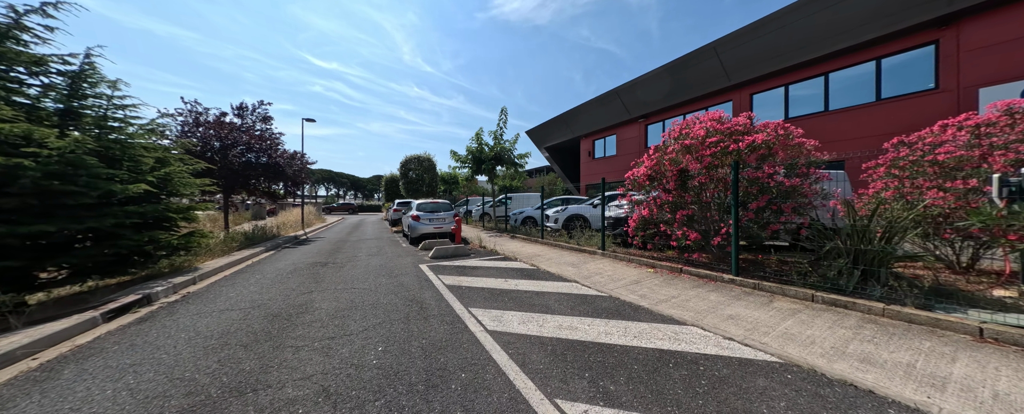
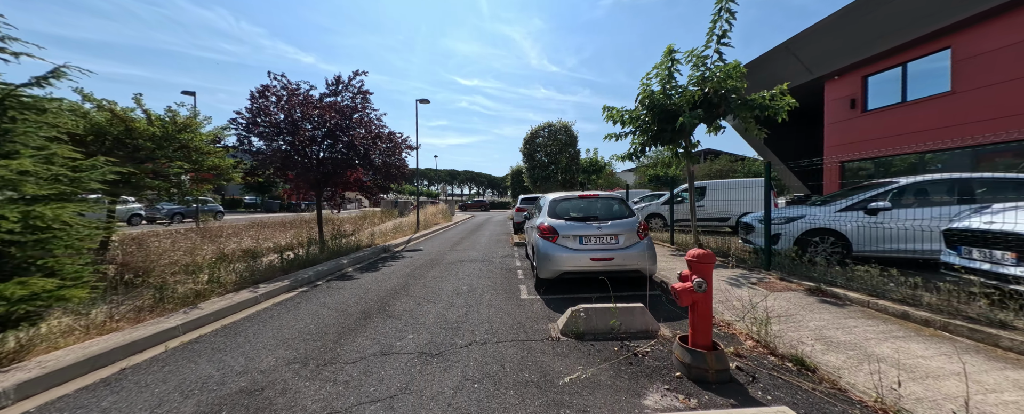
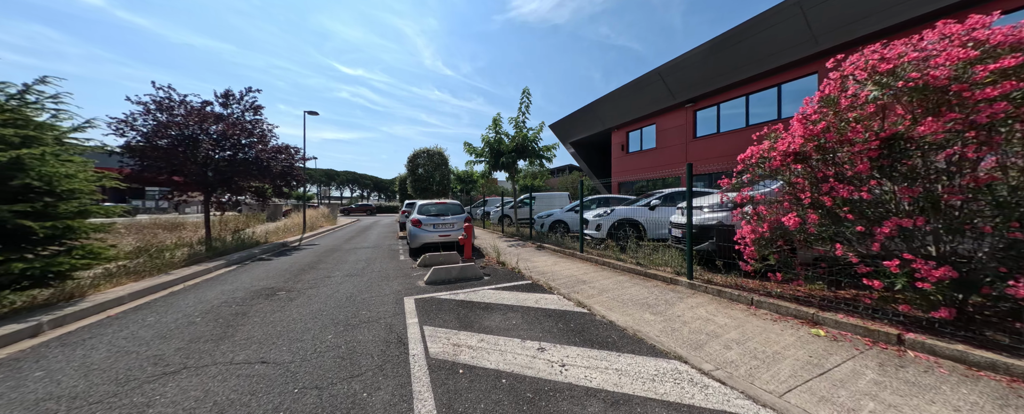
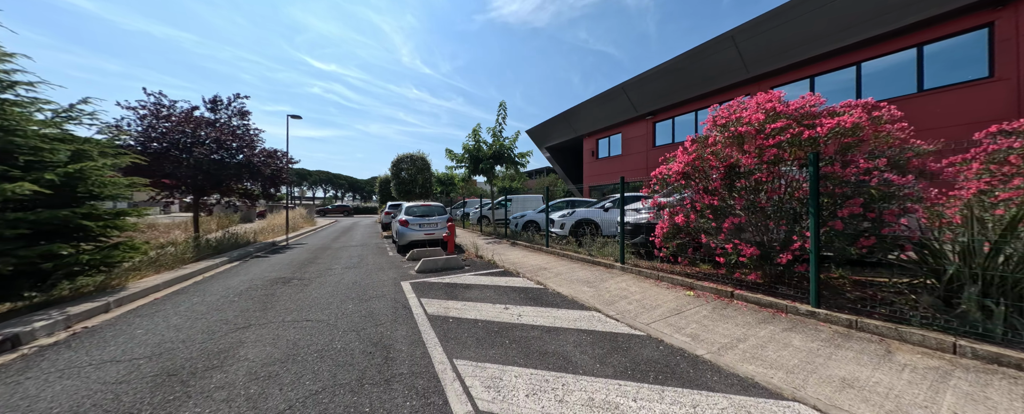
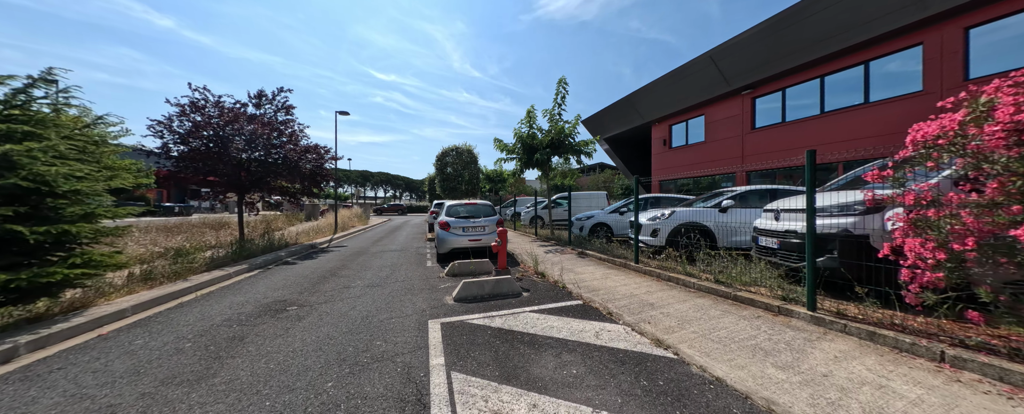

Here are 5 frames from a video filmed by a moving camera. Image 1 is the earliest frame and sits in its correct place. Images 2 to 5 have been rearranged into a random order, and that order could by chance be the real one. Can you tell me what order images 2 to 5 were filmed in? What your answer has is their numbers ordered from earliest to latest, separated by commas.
4, 3, 5, 2
